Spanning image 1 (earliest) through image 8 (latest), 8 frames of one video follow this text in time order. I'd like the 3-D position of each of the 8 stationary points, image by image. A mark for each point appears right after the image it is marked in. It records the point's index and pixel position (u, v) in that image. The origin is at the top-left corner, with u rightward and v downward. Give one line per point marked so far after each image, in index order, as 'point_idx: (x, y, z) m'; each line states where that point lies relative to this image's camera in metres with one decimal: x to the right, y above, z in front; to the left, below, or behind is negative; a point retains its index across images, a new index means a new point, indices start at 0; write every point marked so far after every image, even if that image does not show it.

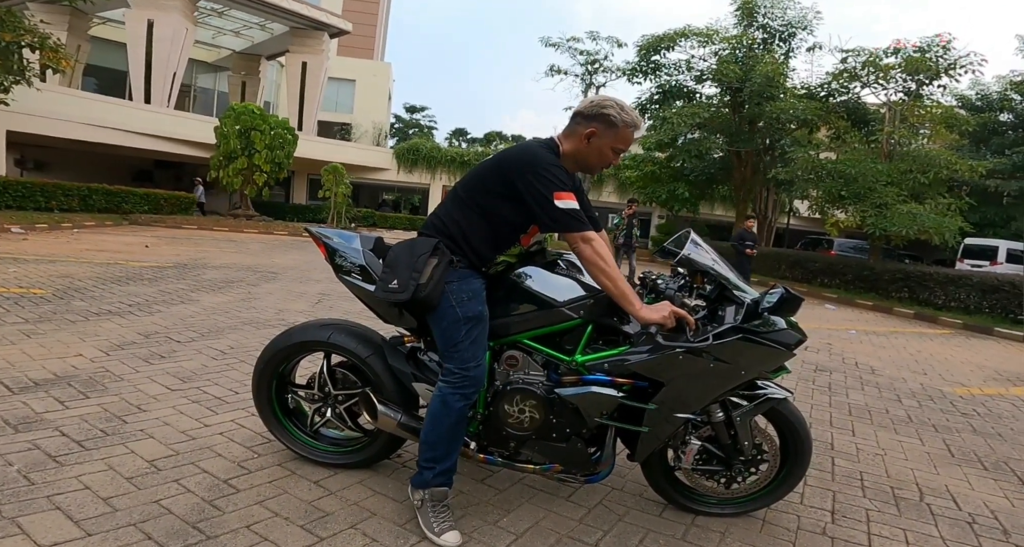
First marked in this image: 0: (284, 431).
0: (-1.3, -0.9, +3.7) m
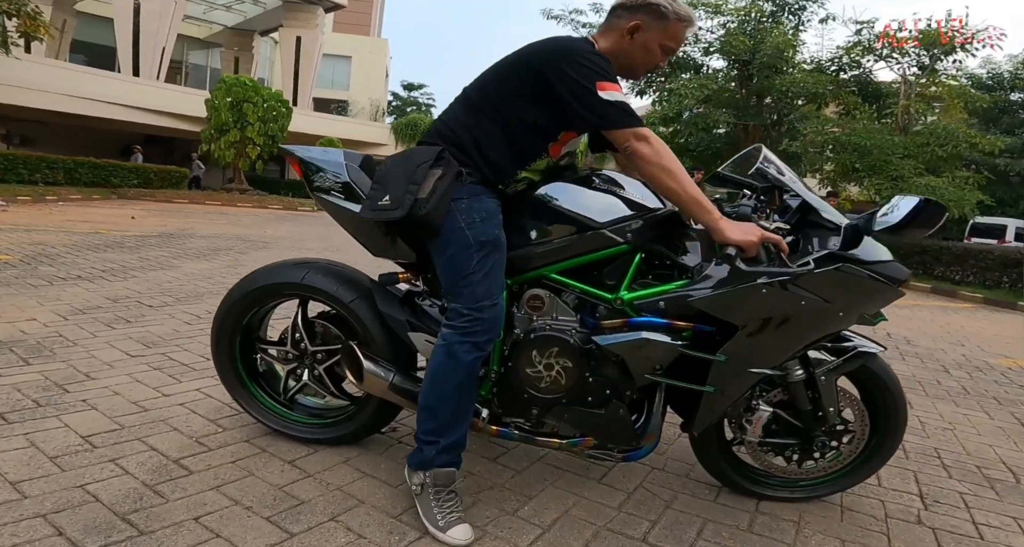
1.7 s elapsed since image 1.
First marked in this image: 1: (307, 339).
0: (-1.2, -0.6, +3.0) m
1: (-0.9, -0.3, +2.9) m
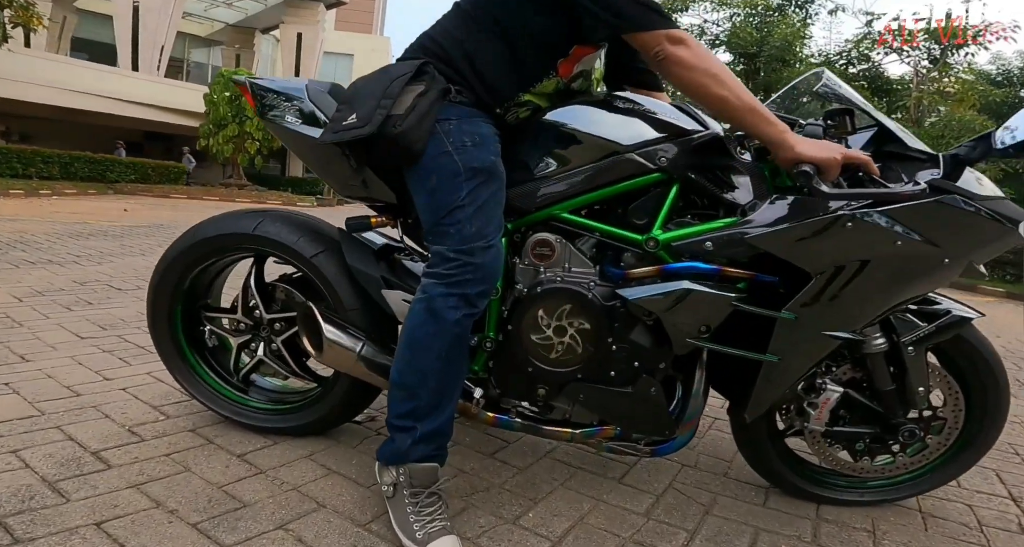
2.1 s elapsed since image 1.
0: (-1.2, -0.4, +2.4) m
1: (-0.9, -0.1, +2.4) m
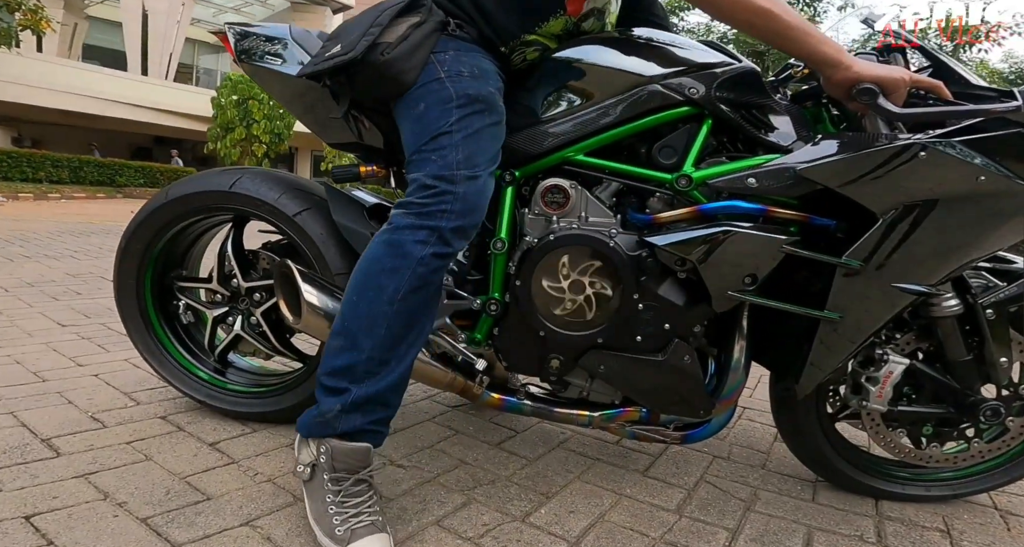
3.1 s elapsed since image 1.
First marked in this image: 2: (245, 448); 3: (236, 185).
0: (-1.2, -0.3, +2.2) m
1: (-0.9, 0.0, +2.1) m
2: (-0.8, -0.5, +2.0) m
3: (-0.9, +0.3, +2.0) m
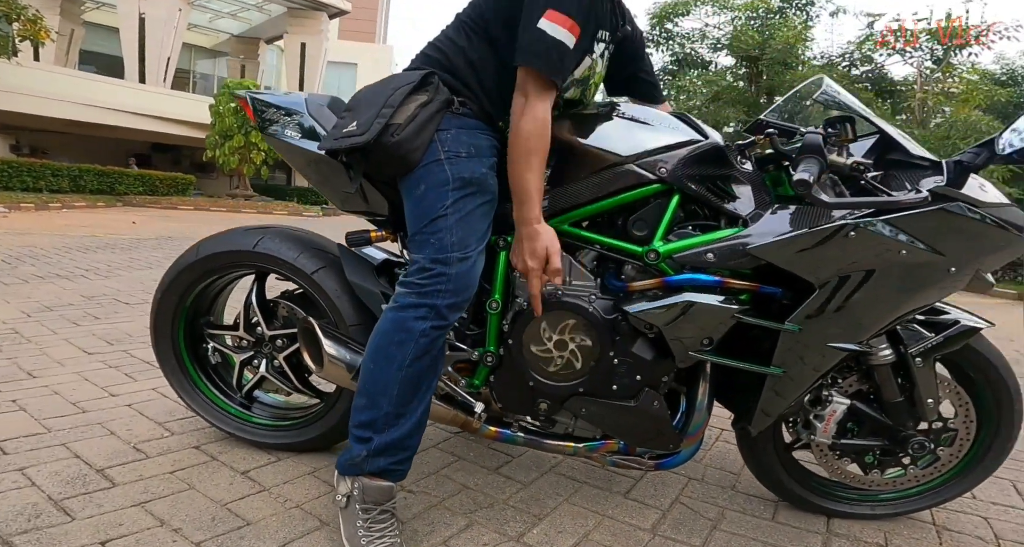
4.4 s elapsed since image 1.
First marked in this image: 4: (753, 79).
0: (-1.2, -0.5, +2.4) m
1: (-0.9, -0.2, +2.4) m
2: (-0.8, -0.7, +2.3) m
3: (-0.9, +0.1, +2.2) m
4: (+4.4, +3.6, +11.6) m
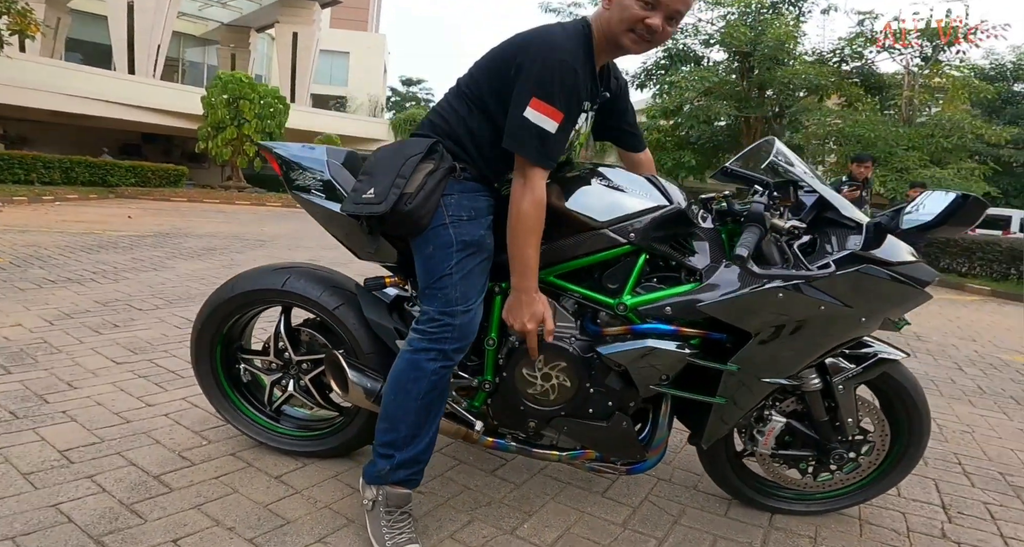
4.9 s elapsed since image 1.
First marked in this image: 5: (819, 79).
0: (-1.2, -0.6, +2.8) m
1: (-0.9, -0.3, +2.7) m
2: (-0.9, -0.8, +2.6) m
3: (-0.9, 0.0, +2.6) m
4: (+4.2, +3.6, +11.9) m
5: (+5.4, +3.4, +11.5) m
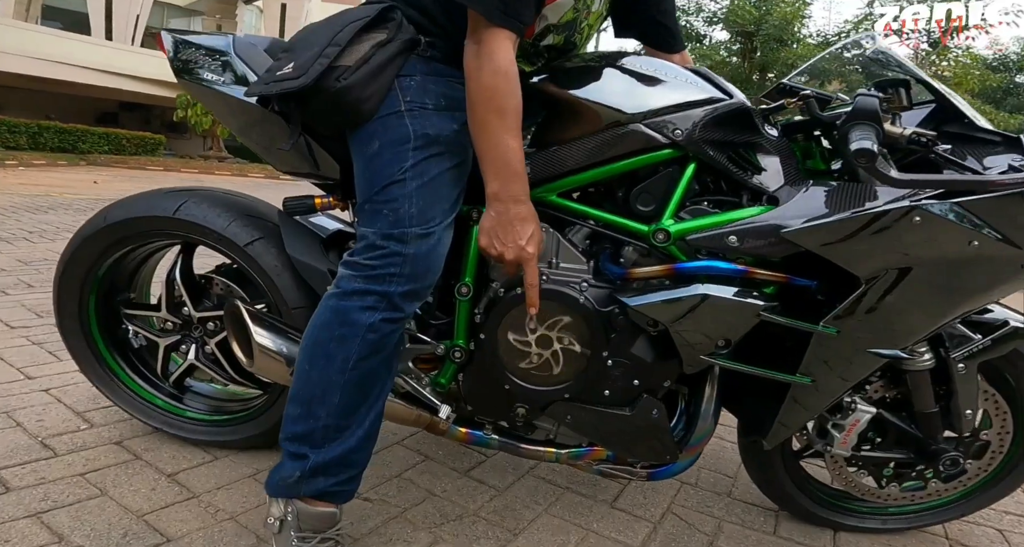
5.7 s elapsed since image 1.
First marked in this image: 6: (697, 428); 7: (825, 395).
0: (-1.3, -0.4, +2.1) m
1: (-1.0, -0.1, +2.0) m
2: (-0.9, -0.6, +1.9) m
3: (-0.9, +0.2, +1.9) m
4: (+4.1, +3.9, +11.2) m
5: (+5.3, +3.7, +10.8) m
6: (+0.5, -0.4, +1.6) m
7: (+0.7, -0.3, +1.5) m
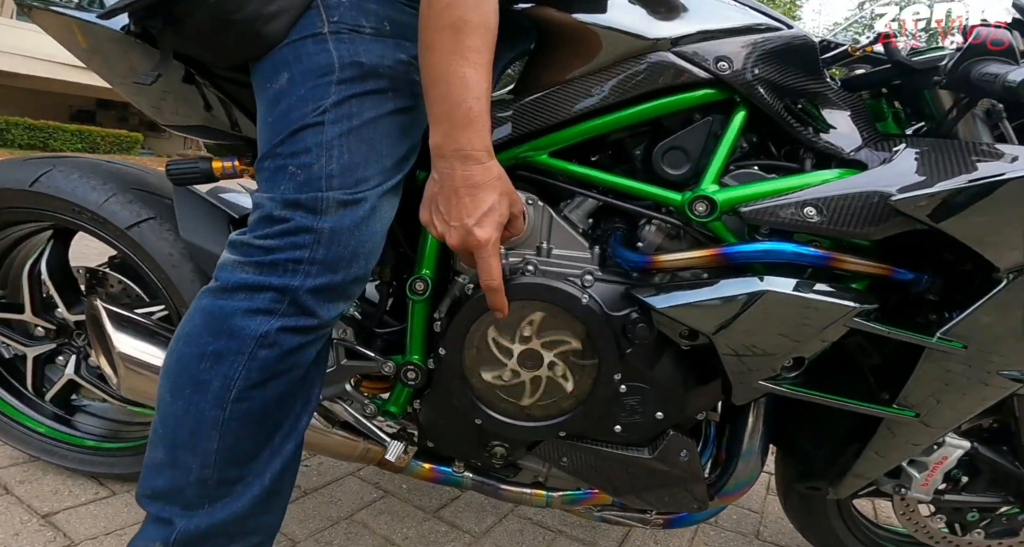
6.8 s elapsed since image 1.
0: (-1.3, -0.3, +1.6) m
1: (-1.0, -0.1, +1.6) m
2: (-1.0, -0.6, +1.5) m
3: (-1.0, +0.2, +1.4) m
4: (+3.8, +4.0, +10.9) m
5: (+5.0, +3.7, +10.5) m
6: (+0.4, -0.4, +1.2) m
7: (+0.7, -0.3, +1.1) m
